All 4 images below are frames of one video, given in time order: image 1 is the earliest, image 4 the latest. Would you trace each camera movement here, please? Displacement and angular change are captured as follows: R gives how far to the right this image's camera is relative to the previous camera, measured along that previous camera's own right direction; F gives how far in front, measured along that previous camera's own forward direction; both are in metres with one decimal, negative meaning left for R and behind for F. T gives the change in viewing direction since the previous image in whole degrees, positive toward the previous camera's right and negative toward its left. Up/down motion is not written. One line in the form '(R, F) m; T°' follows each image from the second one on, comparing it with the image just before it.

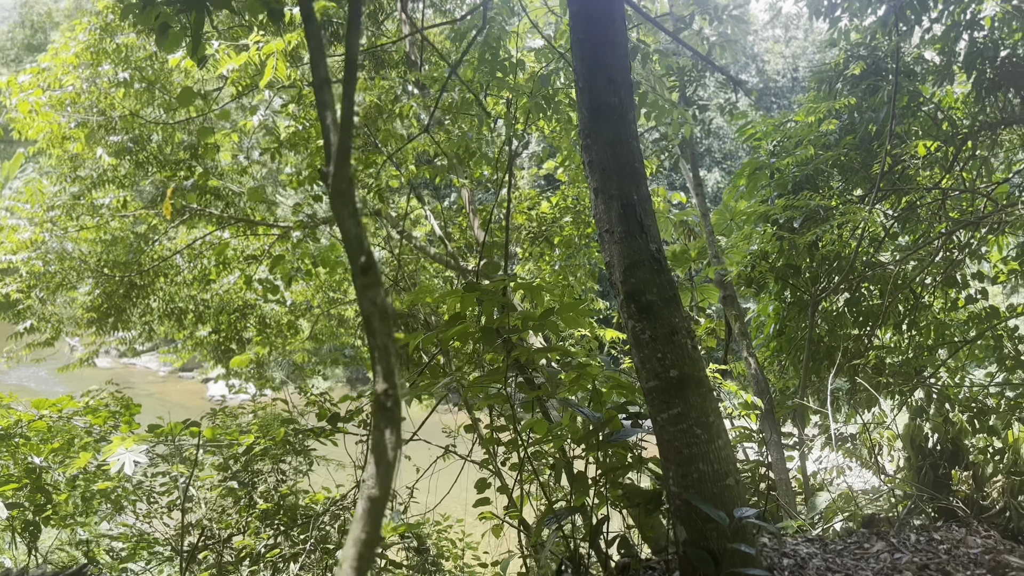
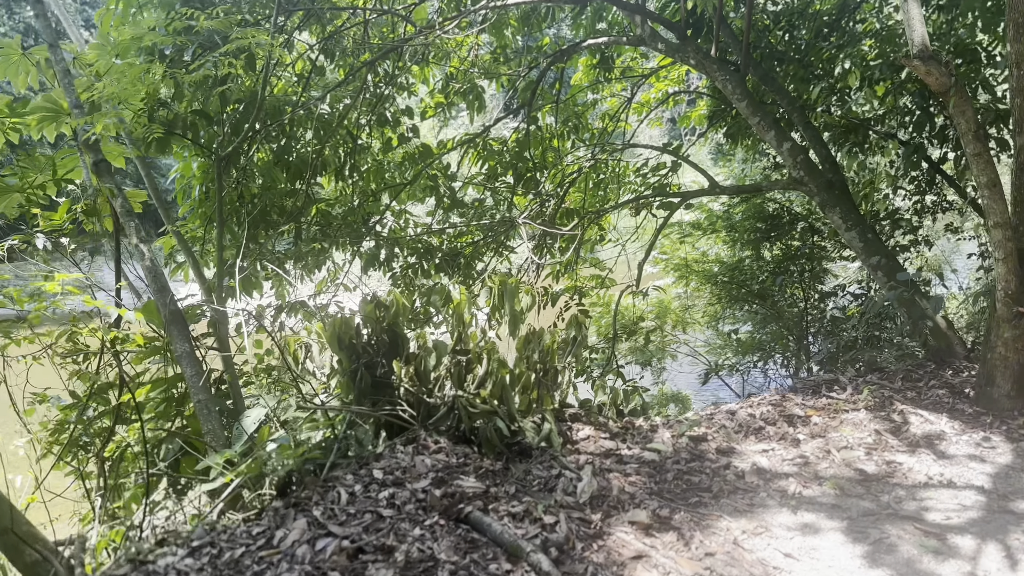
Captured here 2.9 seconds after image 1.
(+0.6, +0.9) m; +36°
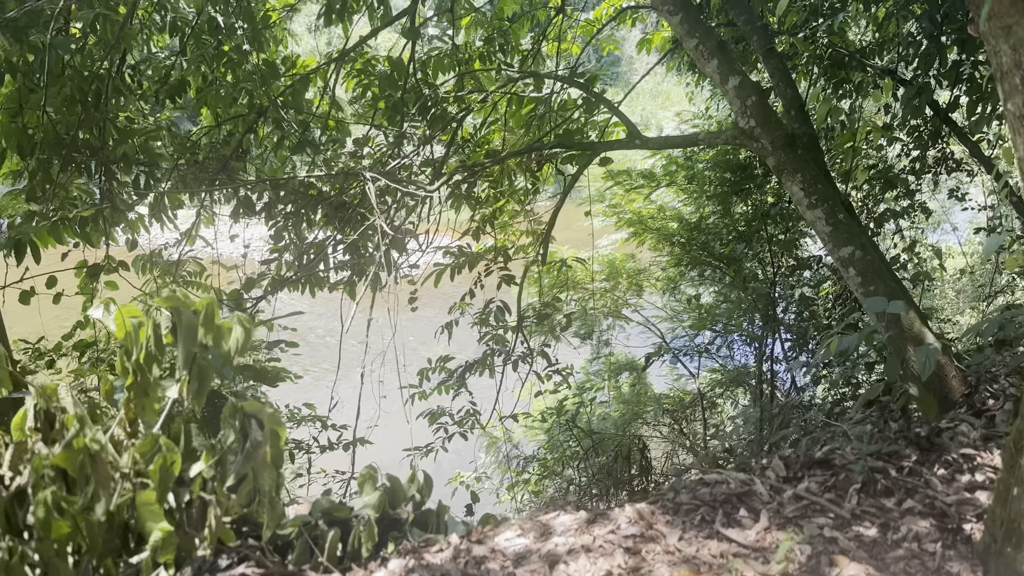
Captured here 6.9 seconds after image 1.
(+0.6, +1.1) m; 0°
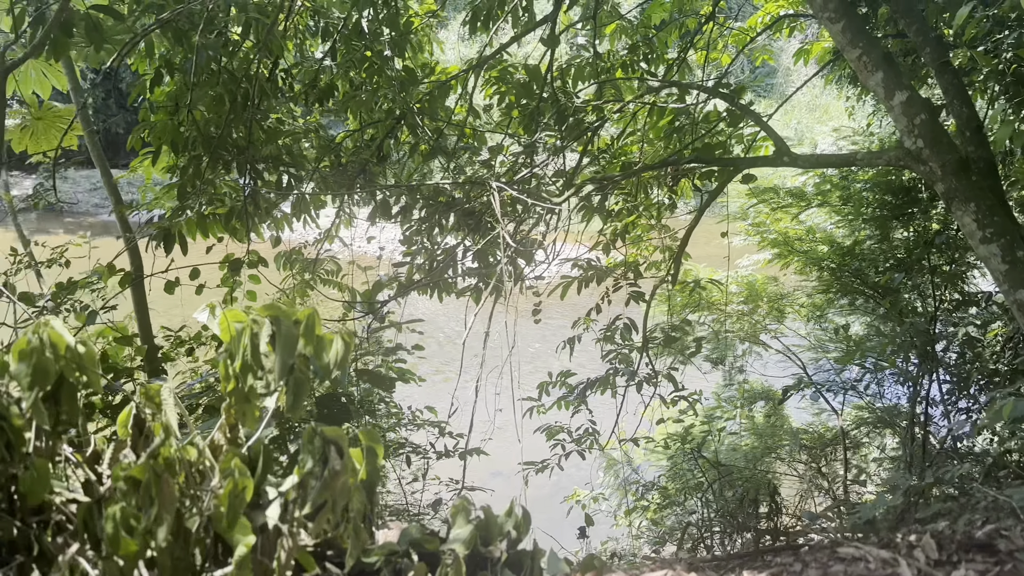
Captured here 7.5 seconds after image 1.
(0.0, +0.1) m; -10°
